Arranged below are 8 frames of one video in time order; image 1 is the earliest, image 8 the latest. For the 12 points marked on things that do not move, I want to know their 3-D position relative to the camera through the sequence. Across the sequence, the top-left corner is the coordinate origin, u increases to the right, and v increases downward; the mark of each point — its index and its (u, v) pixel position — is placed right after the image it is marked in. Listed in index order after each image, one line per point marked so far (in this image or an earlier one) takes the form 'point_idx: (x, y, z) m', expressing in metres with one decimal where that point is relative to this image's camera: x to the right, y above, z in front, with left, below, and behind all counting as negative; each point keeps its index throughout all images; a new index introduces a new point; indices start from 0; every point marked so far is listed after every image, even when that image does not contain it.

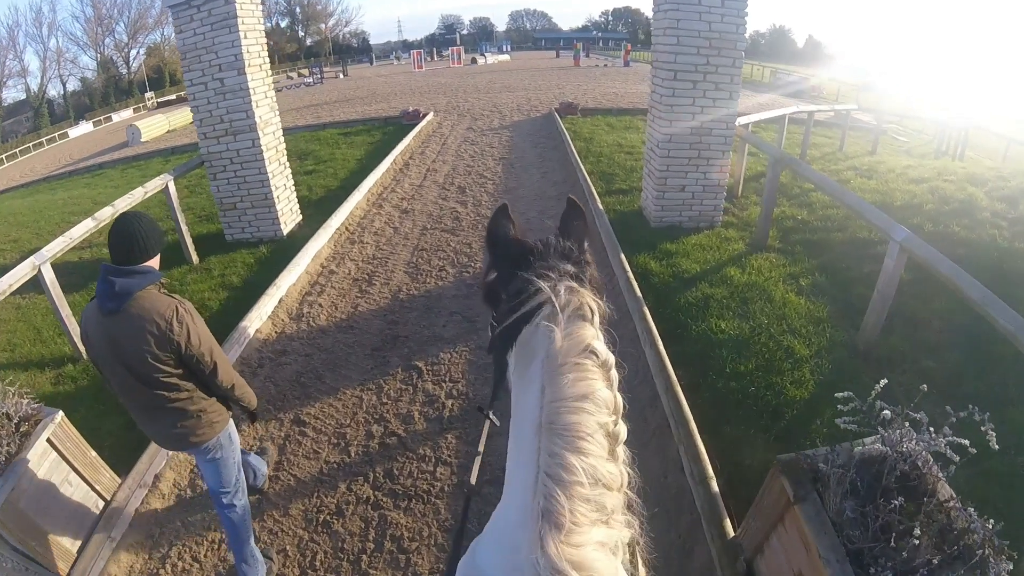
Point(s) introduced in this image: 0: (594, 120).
0: (+1.9, +3.9, +12.5) m
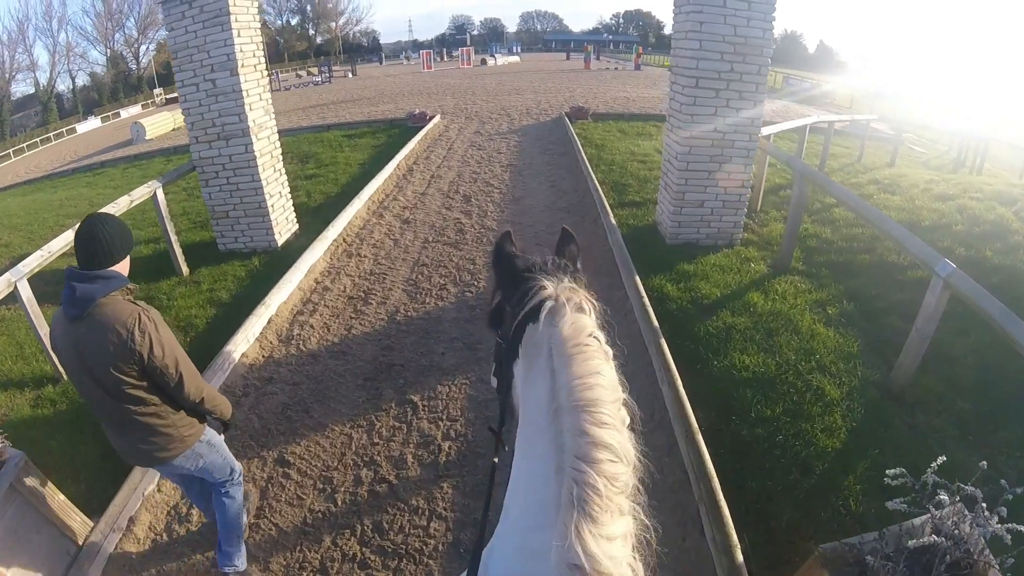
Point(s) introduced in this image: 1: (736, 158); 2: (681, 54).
0: (+2.1, +3.7, +12.1) m
1: (+2.2, +1.3, +5.2) m
2: (+1.7, +2.2, +5.1) m
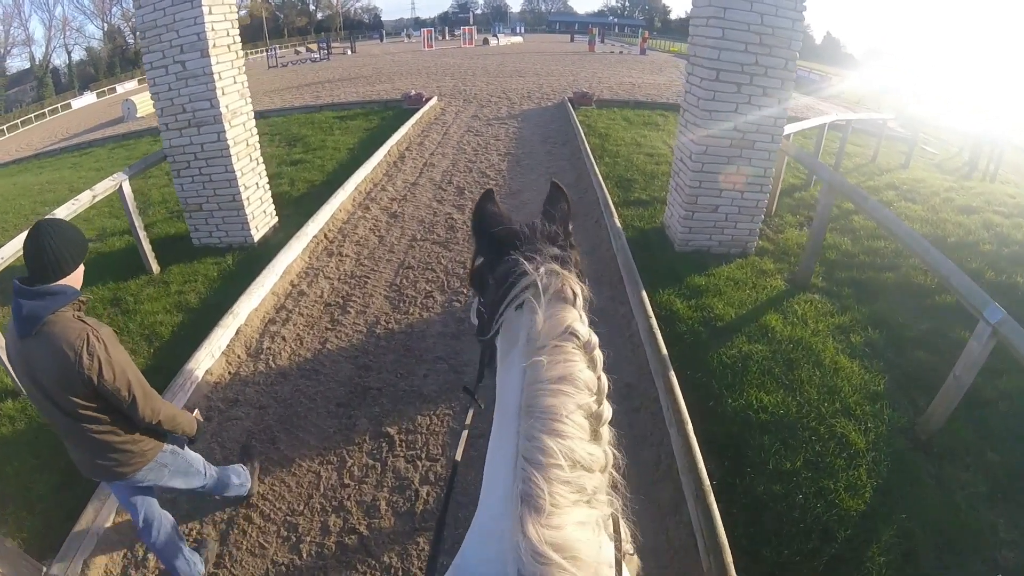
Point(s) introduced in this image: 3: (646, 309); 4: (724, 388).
0: (+2.1, +3.8, +11.6) m
1: (+2.2, +1.1, +4.8) m
2: (+1.7, +2.1, +4.6) m
3: (+1.0, -0.2, +3.9) m
4: (+1.4, -0.7, +3.5) m
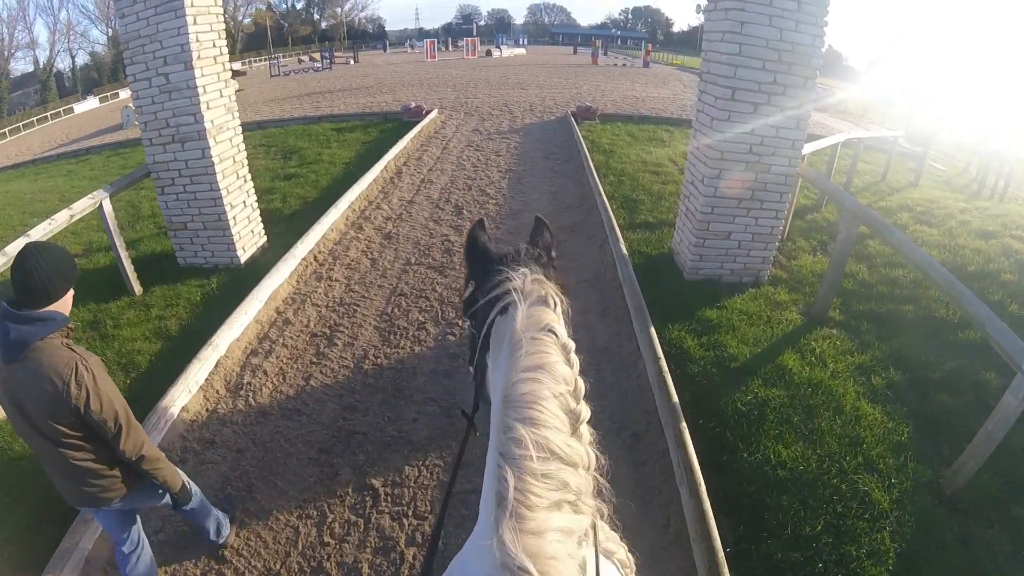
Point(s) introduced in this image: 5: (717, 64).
0: (+2.1, +3.4, +11.4) m
1: (+2.2, +0.9, +4.5) m
2: (+1.7, +1.9, +4.3) m
3: (+0.9, -0.4, +3.6) m
4: (+1.4, -0.9, +3.2) m
5: (+1.7, +1.8, +4.3) m
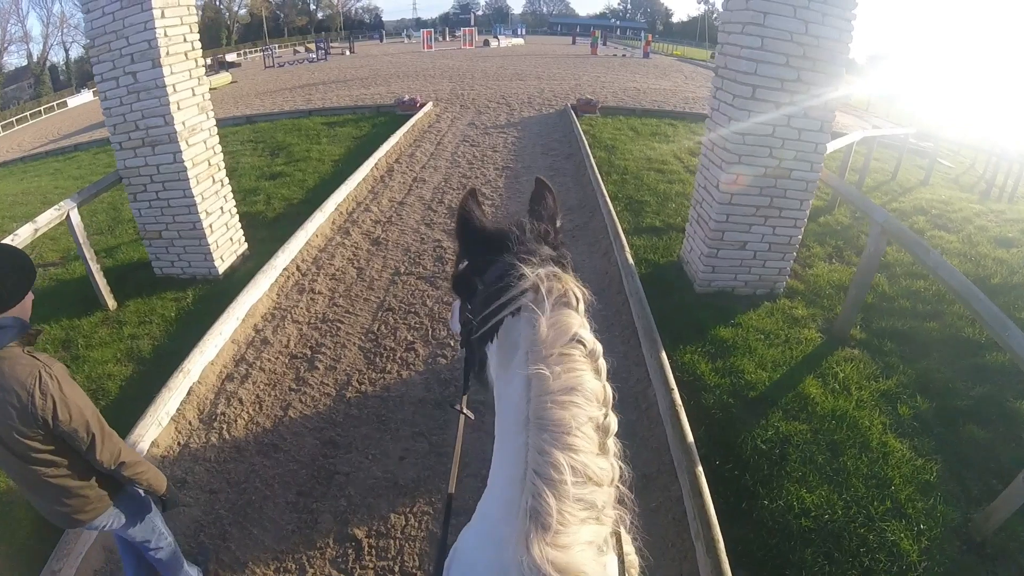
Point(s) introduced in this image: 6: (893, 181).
0: (+2.1, +3.4, +11.0) m
1: (+2.2, +0.8, +4.2) m
2: (+1.6, +1.7, +4.0) m
3: (+0.9, -0.5, +3.3) m
4: (+1.4, -1.0, +2.9) m
5: (+1.6, +1.7, +3.9) m
6: (+6.3, +1.8, +8.8) m
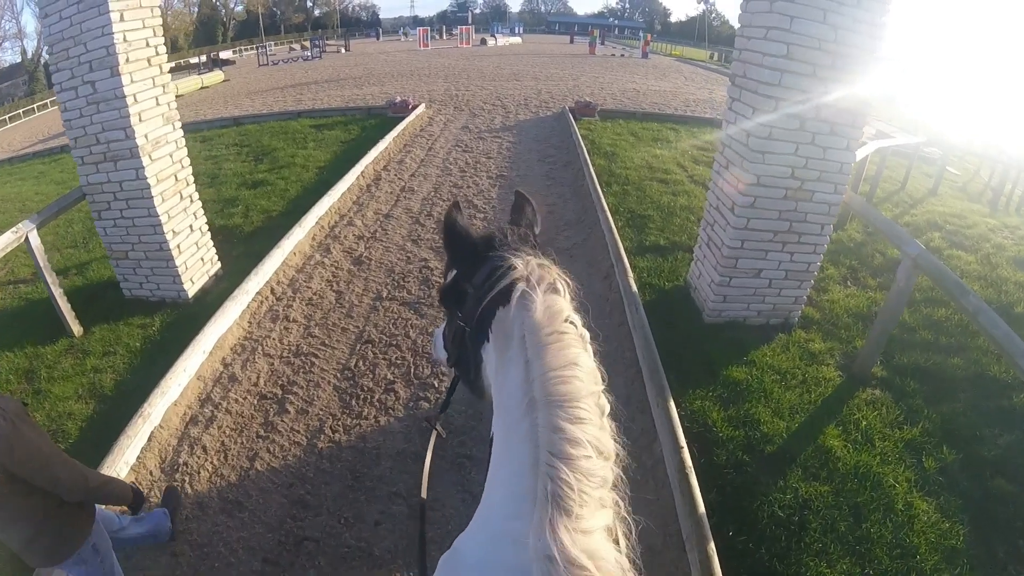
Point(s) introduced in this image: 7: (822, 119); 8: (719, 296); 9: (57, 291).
0: (+2.0, +3.2, +10.7) m
1: (+2.1, +0.5, +3.8) m
2: (+1.6, +1.5, +3.6) m
3: (+0.9, -0.8, +3.0) m
4: (+1.3, -1.3, +2.6) m
5: (+1.6, +1.5, +3.6) m
6: (+6.2, +1.5, +8.5) m
7: (+2.0, +1.1, +3.5) m
8: (+1.6, -0.1, +4.1) m
9: (-3.8, 0.0, +4.4) m
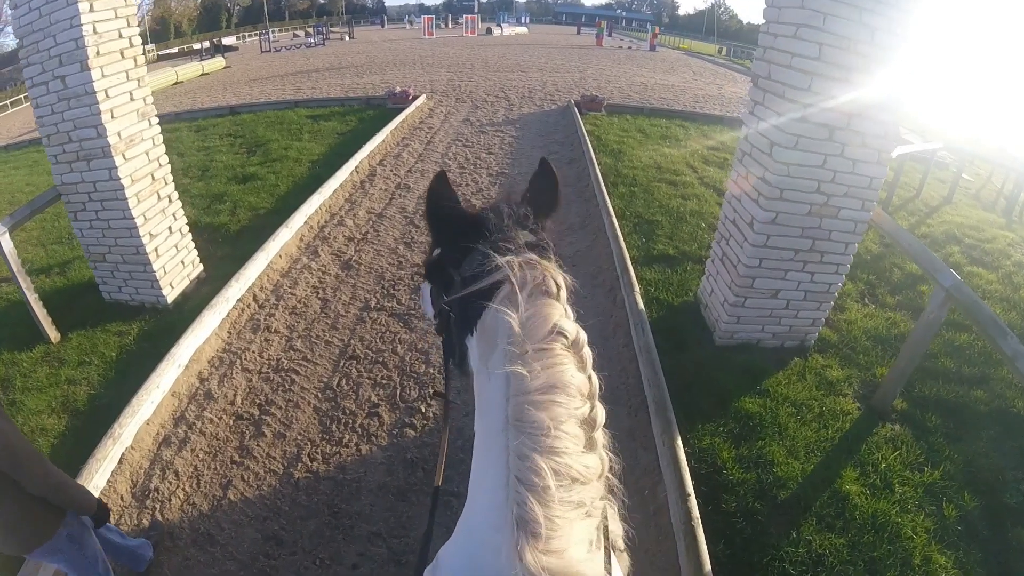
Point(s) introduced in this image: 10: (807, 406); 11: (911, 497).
0: (+2.1, +3.2, +10.3) m
1: (+2.1, +0.4, +3.6) m
2: (+1.6, +1.4, +3.4) m
3: (+0.9, -0.9, +2.7) m
4: (+1.3, -1.4, +2.3) m
5: (+1.6, +1.3, +3.3) m
6: (+6.2, +1.4, +8.1) m
7: (+2.0, +0.9, +3.2) m
8: (+1.5, -0.2, +3.8) m
9: (-3.8, -0.1, +4.1) m
10: (+1.9, -0.7, +3.4) m
11: (+2.2, -1.1, +2.9) m
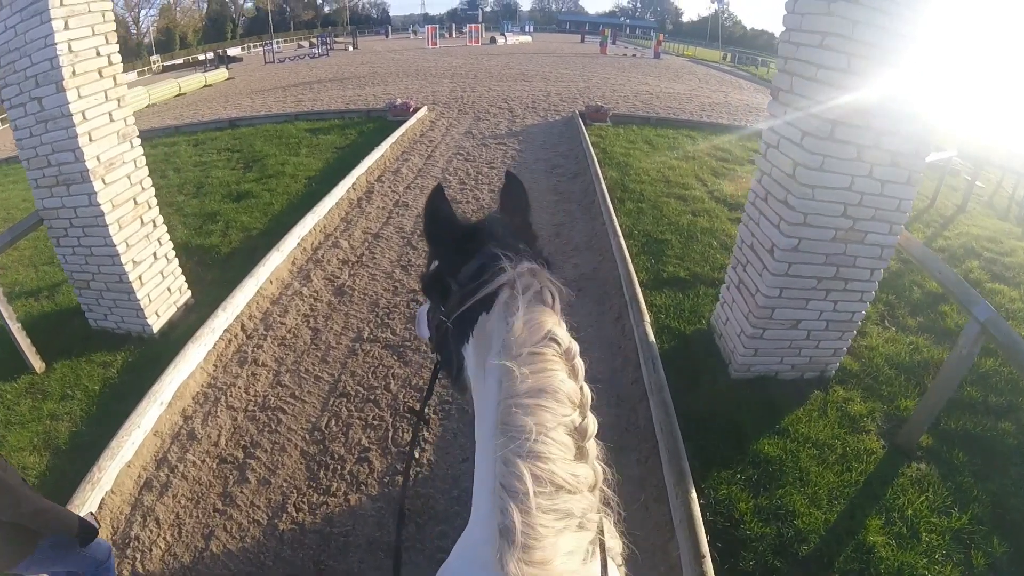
0: (+2.1, +2.9, +10.1) m
1: (+2.1, +0.2, +3.3) m
2: (+1.6, +1.2, +3.1) m
3: (+0.9, -1.1, +2.5) m
4: (+1.3, -1.6, +2.1) m
5: (+1.6, +1.1, +3.1) m
6: (+6.3, +1.2, +7.9) m
7: (+2.0, +0.7, +3.0) m
8: (+1.6, -0.4, +3.6) m
9: (-3.8, -0.3, +3.9) m
10: (+1.9, -0.9, +3.2) m
11: (+2.2, -1.3, +2.6) m
